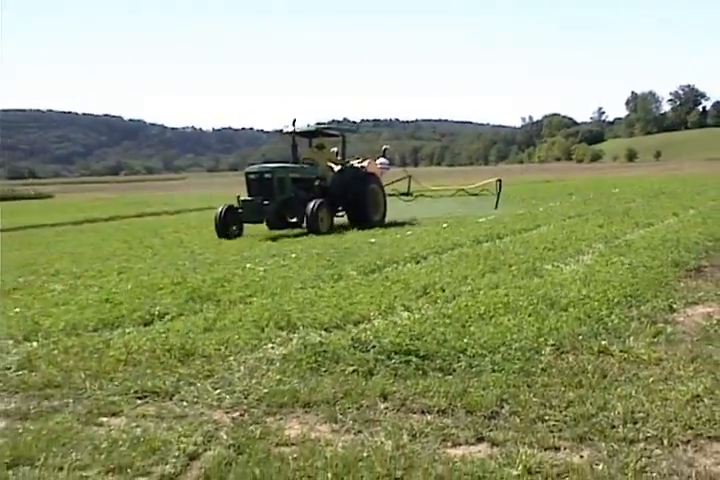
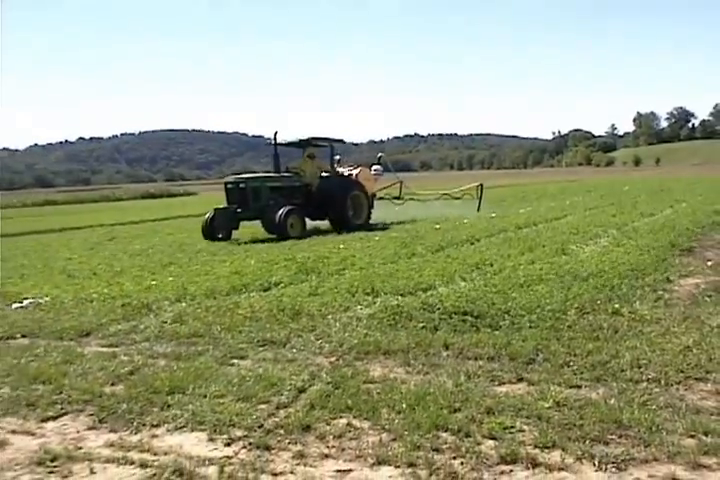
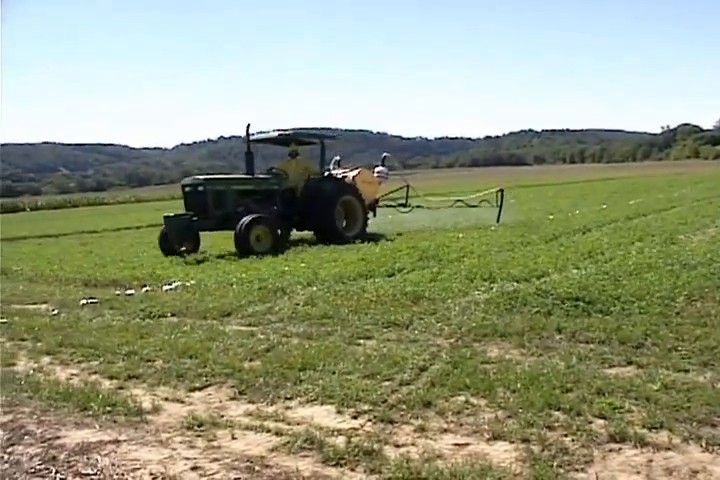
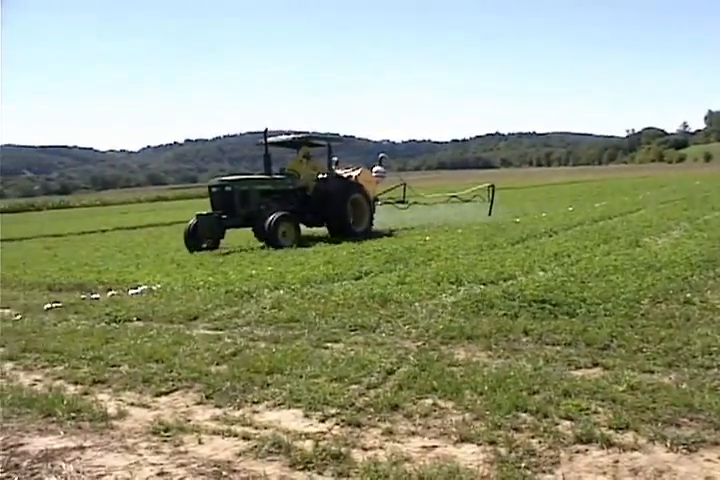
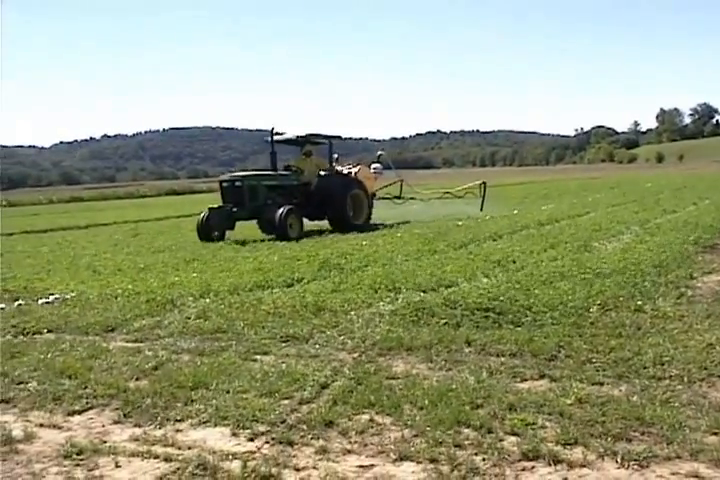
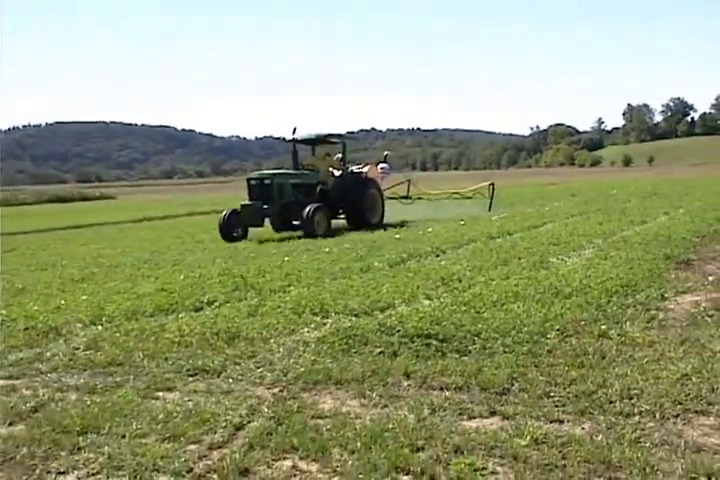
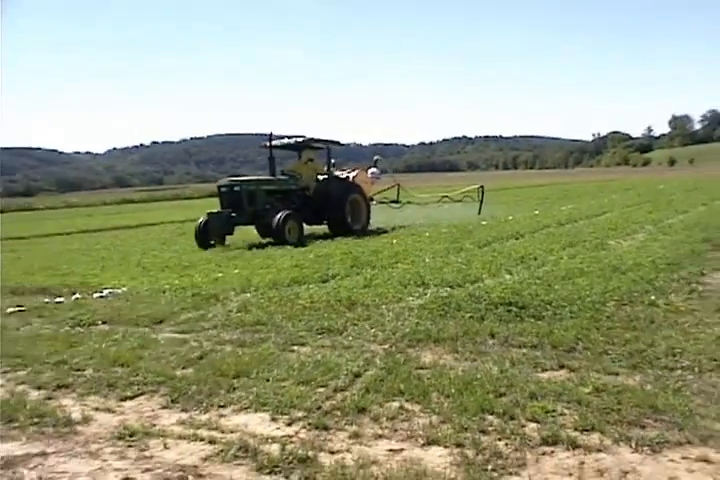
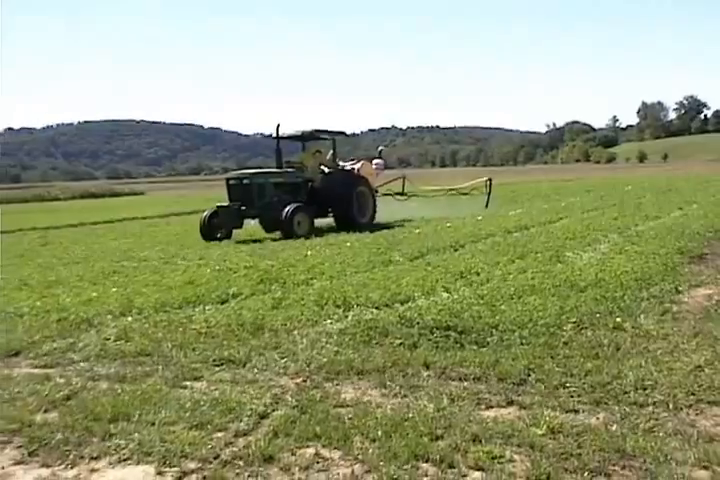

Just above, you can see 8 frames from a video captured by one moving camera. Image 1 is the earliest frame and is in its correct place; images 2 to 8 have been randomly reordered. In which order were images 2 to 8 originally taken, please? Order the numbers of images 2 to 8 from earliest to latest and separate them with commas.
6, 8, 2, 5, 7, 4, 3
